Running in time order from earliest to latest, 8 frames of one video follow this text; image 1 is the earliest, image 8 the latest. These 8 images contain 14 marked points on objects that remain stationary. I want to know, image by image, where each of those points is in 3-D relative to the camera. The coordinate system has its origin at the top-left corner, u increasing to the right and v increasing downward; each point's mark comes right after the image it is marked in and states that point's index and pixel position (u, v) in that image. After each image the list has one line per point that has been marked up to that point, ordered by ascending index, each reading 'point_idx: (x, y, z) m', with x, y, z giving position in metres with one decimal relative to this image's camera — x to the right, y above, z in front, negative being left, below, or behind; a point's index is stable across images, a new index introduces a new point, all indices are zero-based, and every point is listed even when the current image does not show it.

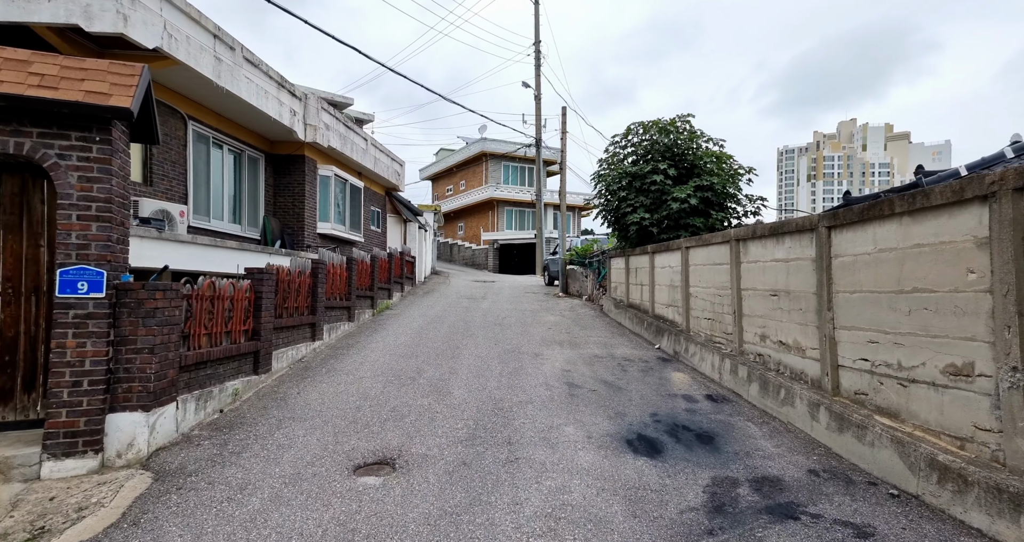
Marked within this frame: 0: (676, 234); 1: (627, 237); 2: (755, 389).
0: (+3.4, +0.8, +9.9) m
1: (+2.7, +0.8, +11.1) m
2: (+2.8, -1.4, +5.4) m
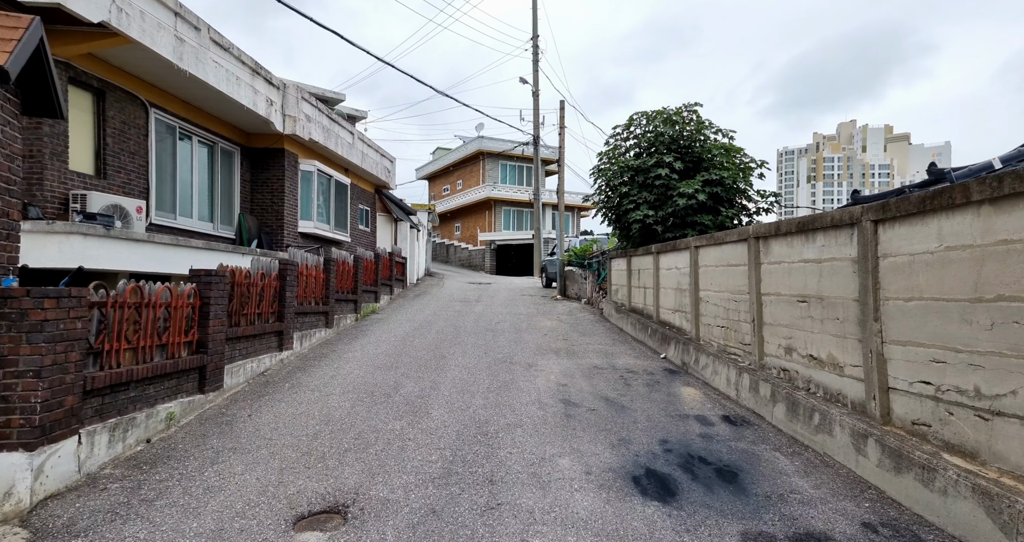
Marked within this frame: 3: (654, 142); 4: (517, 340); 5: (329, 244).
0: (+3.3, +0.7, +9.1) m
1: (+2.6, +0.8, +10.3) m
2: (+2.7, -1.4, +4.6) m
3: (+2.9, +2.6, +9.5) m
4: (+0.1, -1.4, +9.5) m
5: (-5.3, +0.8, +13.5) m
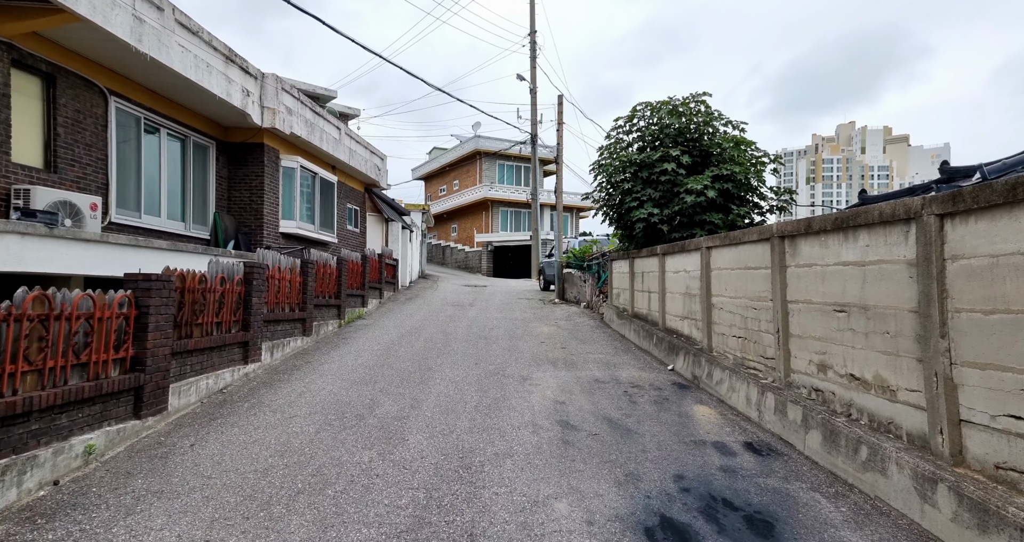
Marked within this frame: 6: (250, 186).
0: (+3.2, +0.7, +8.4) m
1: (+2.5, +0.7, +9.6) m
2: (+2.6, -1.4, +3.9) m
3: (+2.8, +2.6, +8.8) m
4: (0.0, -1.5, +8.8) m
5: (-5.4, +0.7, +12.8) m
6: (-6.0, +1.9, +10.7) m
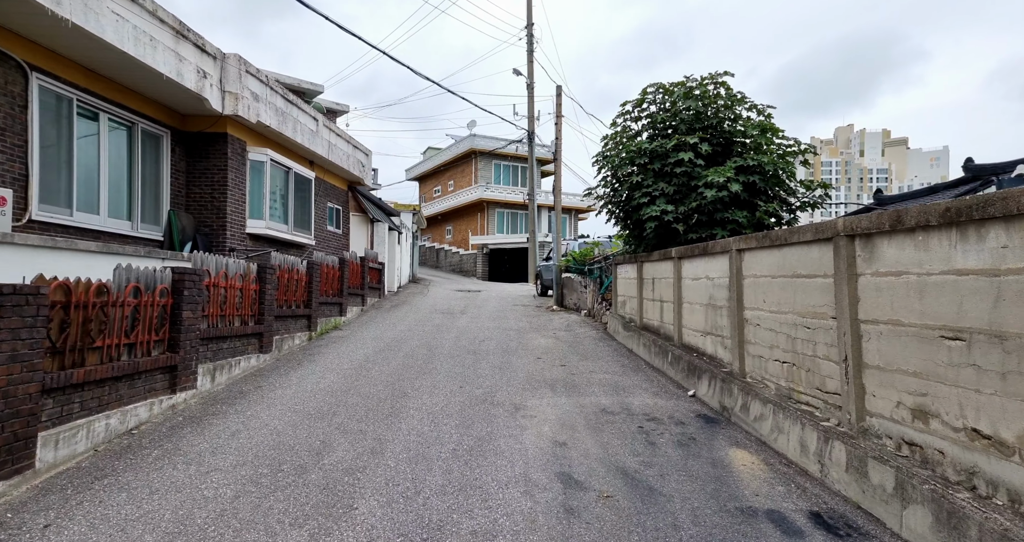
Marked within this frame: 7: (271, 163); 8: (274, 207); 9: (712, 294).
0: (+3.1, +0.6, +7.3) m
1: (+2.3, +0.6, +8.5) m
2: (+2.5, -1.5, +2.8) m
3: (+2.7, +2.5, +7.7) m
4: (-0.1, -1.6, +7.6) m
5: (-5.6, +0.6, +11.6) m
6: (-6.1, +1.8, +9.5) m
7: (-5.5, +2.5, +10.7) m
8: (-5.6, +1.5, +10.9) m
9: (+2.6, -0.3, +6.0) m
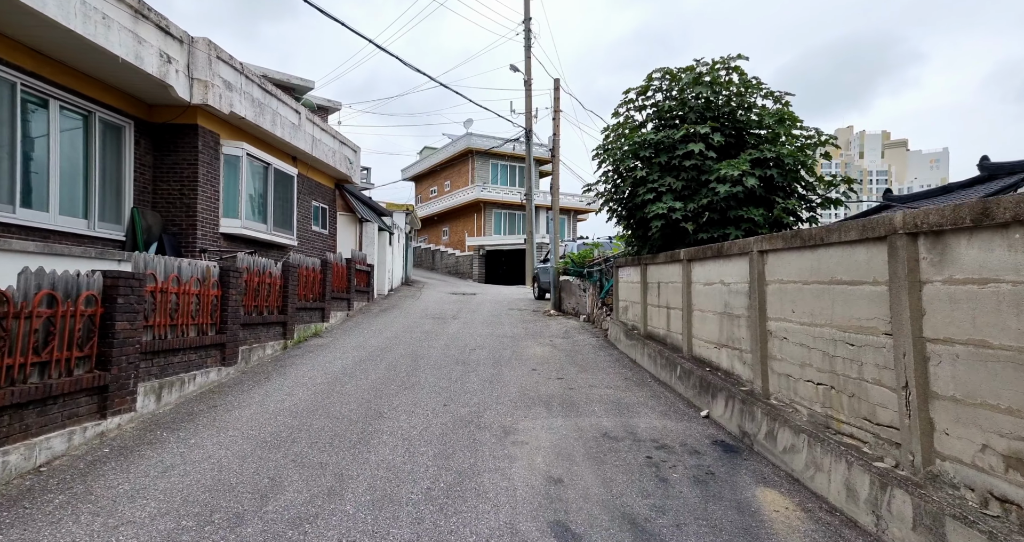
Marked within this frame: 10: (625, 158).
0: (+2.9, +0.5, +6.6) m
1: (+2.2, +0.5, +7.8) m
2: (+2.3, -1.5, +2.1) m
3: (+2.5, +2.4, +7.0) m
4: (-0.3, -1.6, +6.9) m
5: (-5.7, +0.5, +10.9) m
6: (-6.2, +1.8, +8.8) m
7: (-5.6, +2.4, +10.0) m
8: (-5.7, +1.4, +10.2) m
9: (+2.4, -0.3, +5.3) m
10: (+1.8, +1.8, +7.3) m
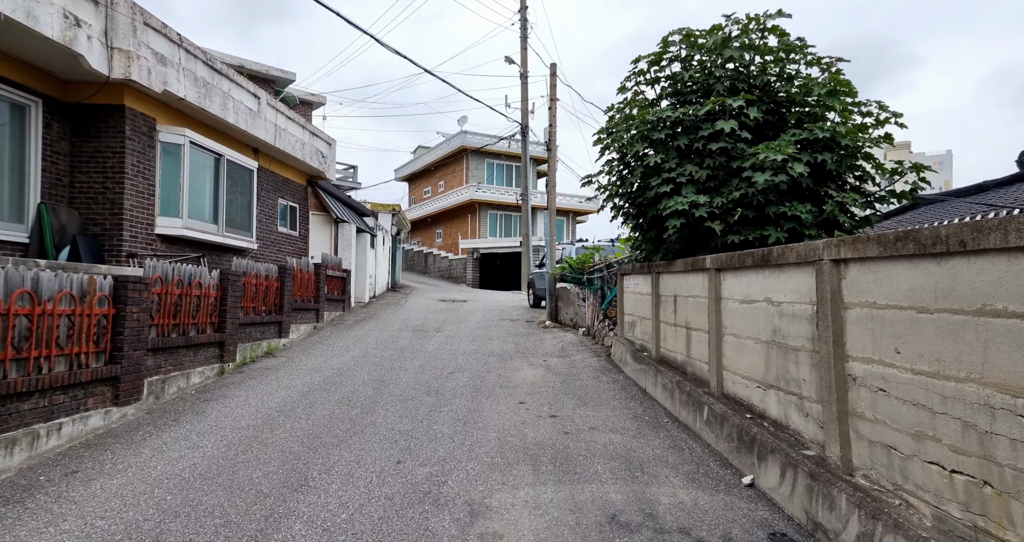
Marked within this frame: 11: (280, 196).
0: (+2.7, +0.4, +5.2) m
1: (+2.0, +0.4, +6.4) m
2: (+2.1, -1.6, +0.7) m
3: (+2.3, +2.3, +5.6) m
4: (-0.5, -1.7, +5.5) m
5: (-5.9, +0.4, +9.5) m
6: (-6.4, +1.6, +7.4) m
7: (-5.8, +2.3, +8.5) m
8: (-5.9, +1.3, +8.8) m
9: (+2.2, -0.5, +3.9) m
10: (+1.5, +1.6, +5.9) m
11: (-5.7, +1.9, +11.6) m
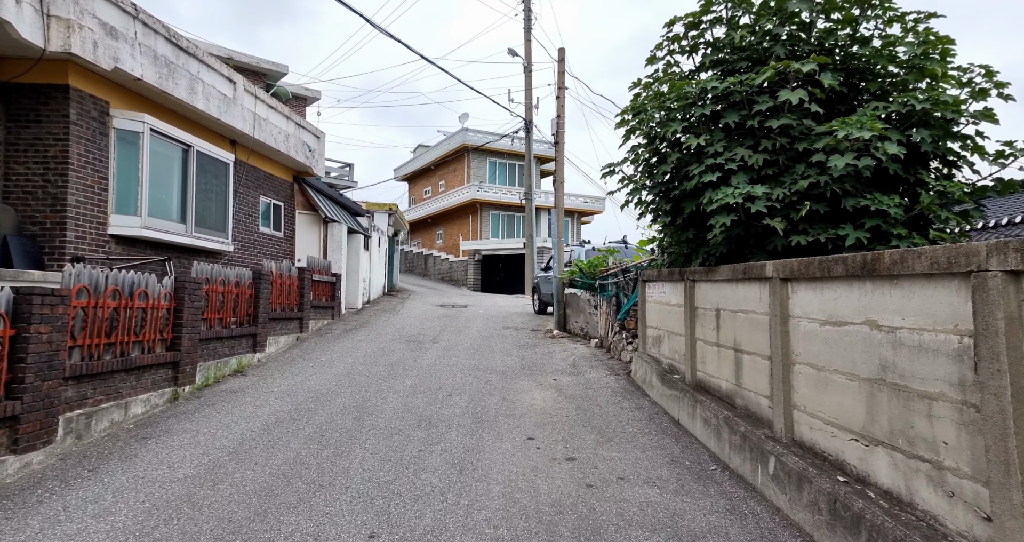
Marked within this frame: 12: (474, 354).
0: (+2.8, +0.3, +4.1) m
1: (+2.1, +0.3, +5.3) m
2: (+2.2, -1.7, -0.4) m
3: (+2.4, +2.2, +4.5) m
4: (-0.4, -1.8, +4.4) m
5: (-5.8, +0.3, +8.5) m
6: (-6.4, +1.6, +6.4) m
7: (-5.7, +2.2, +7.5) m
8: (-5.8, +1.2, +7.8) m
9: (+2.3, -0.5, +2.8) m
10: (+1.6, +1.5, +4.8) m
11: (-5.6, +1.8, +10.6) m
12: (-0.7, -1.6, +9.0) m
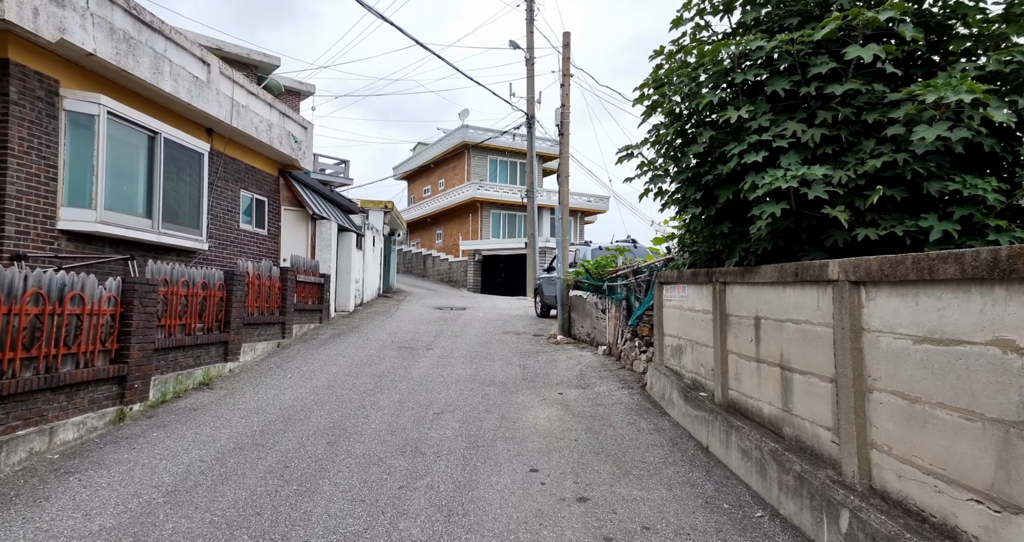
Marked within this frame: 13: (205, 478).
0: (+2.8, +0.3, +3.3) m
1: (+2.1, +0.3, +4.5) m
2: (+2.2, -1.7, -1.2) m
3: (+2.4, +2.2, +3.7) m
4: (-0.4, -1.8, +3.6) m
5: (-5.8, +0.3, +7.7) m
6: (-6.3, +1.6, +5.6) m
7: (-5.7, +2.2, +6.7) m
8: (-5.8, +1.2, +7.0) m
9: (+2.3, -0.6, +2.0) m
10: (+1.6, +1.5, +4.0) m
11: (-5.6, +1.8, +9.8) m
12: (-0.7, -1.6, +8.2) m
13: (-2.6, -1.7, +3.9) m
